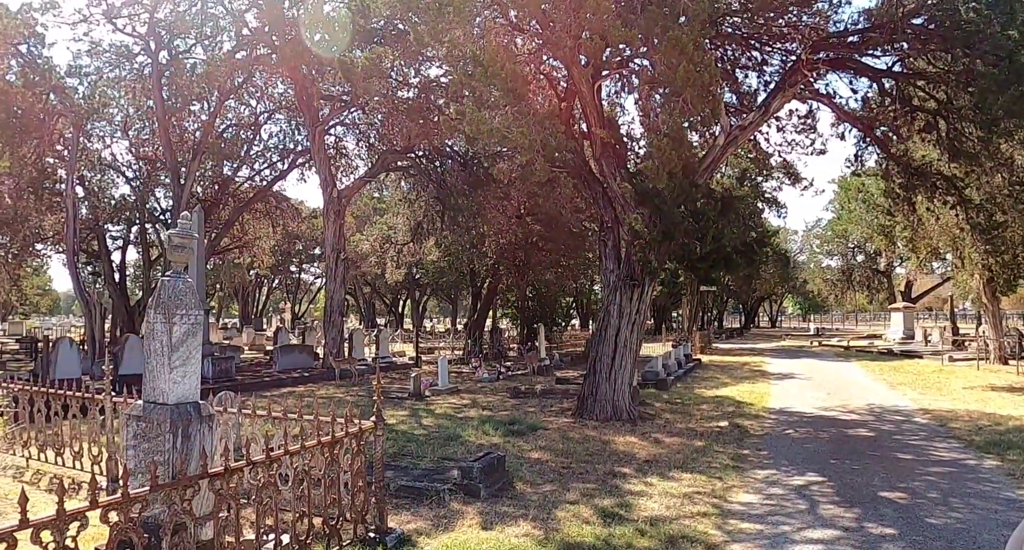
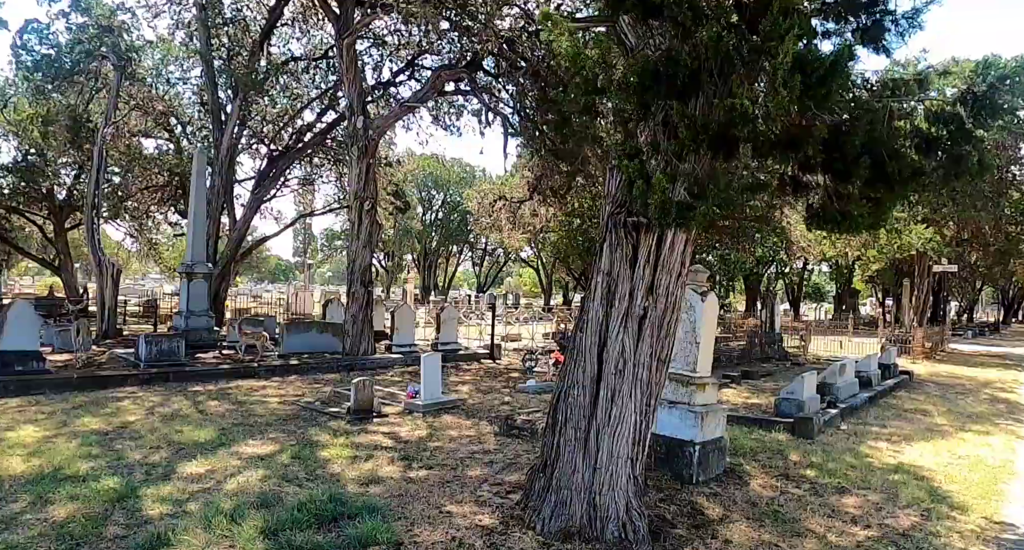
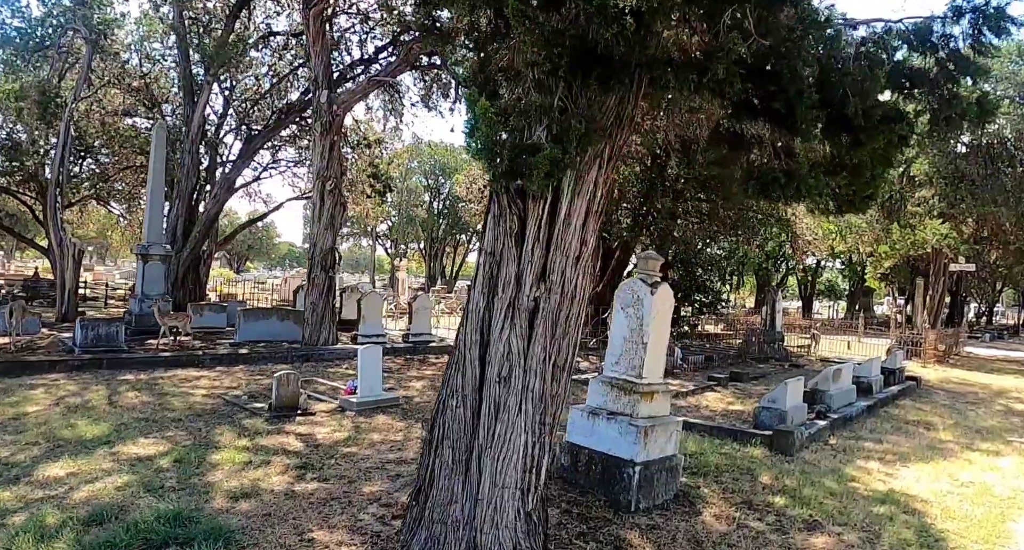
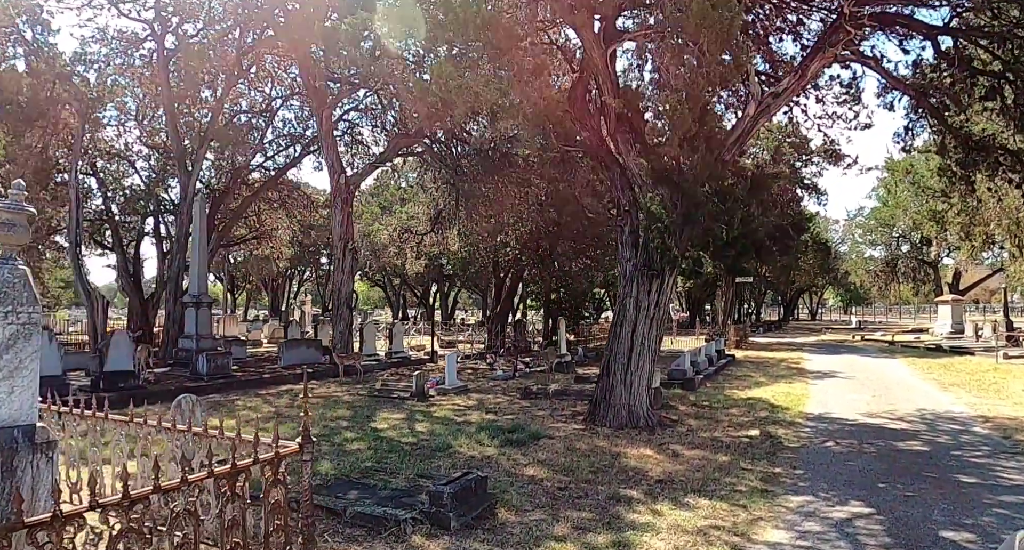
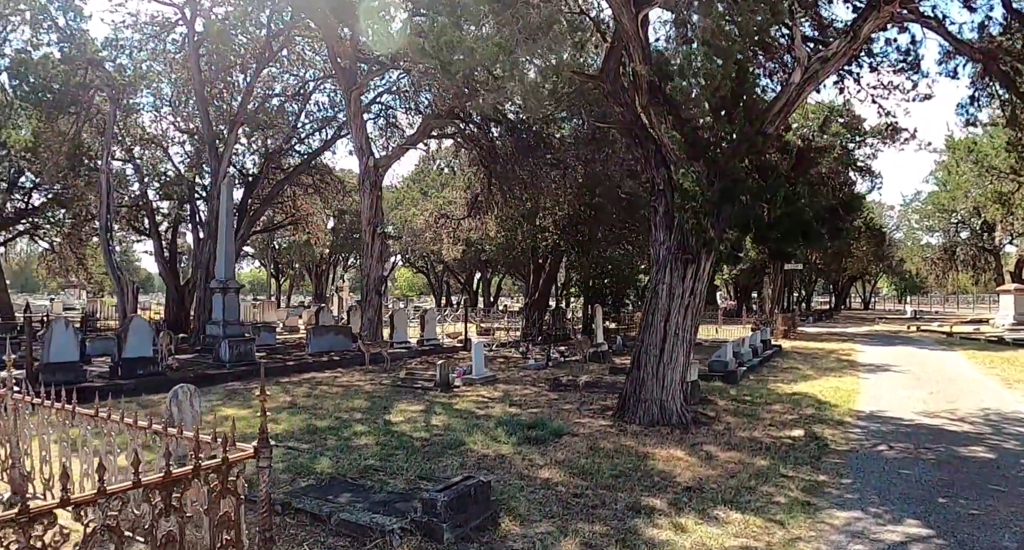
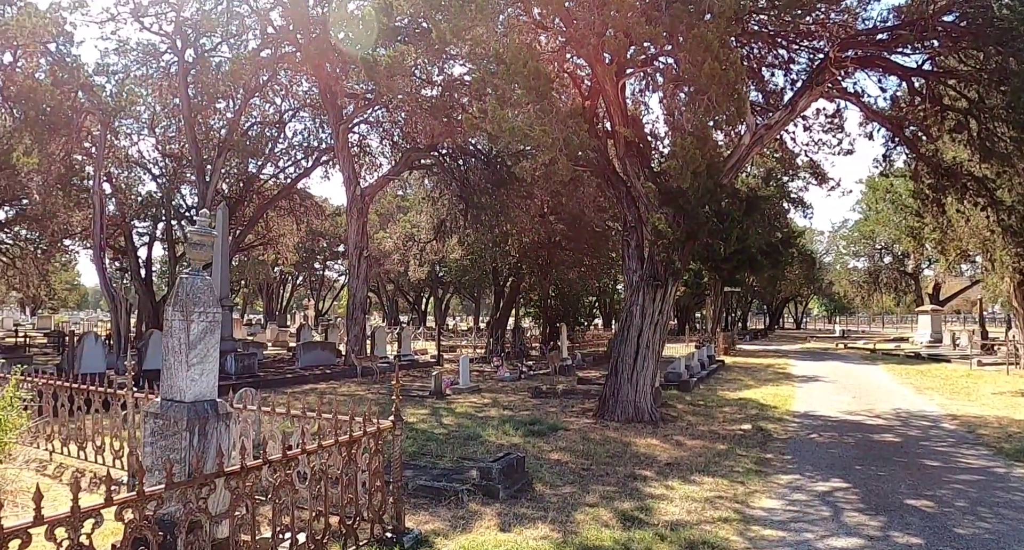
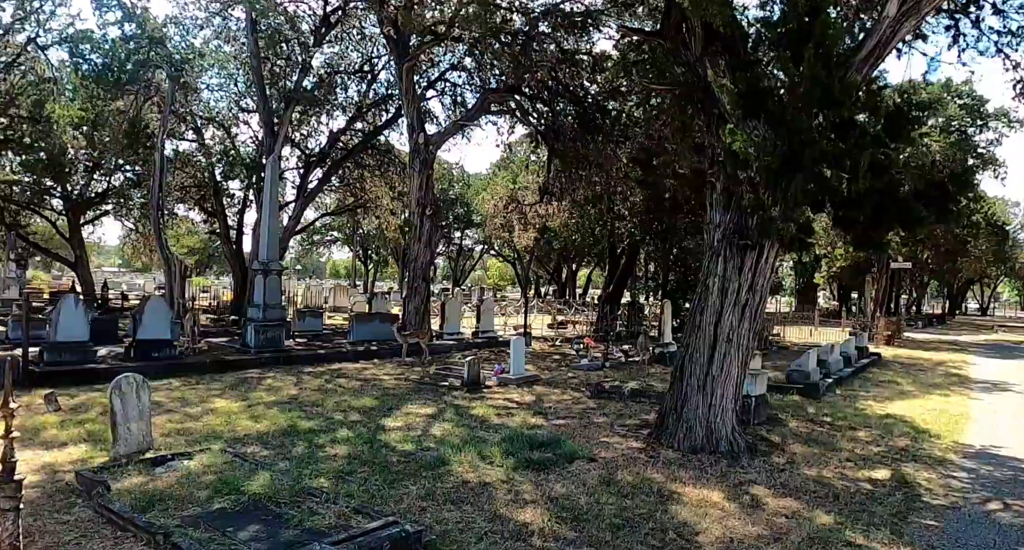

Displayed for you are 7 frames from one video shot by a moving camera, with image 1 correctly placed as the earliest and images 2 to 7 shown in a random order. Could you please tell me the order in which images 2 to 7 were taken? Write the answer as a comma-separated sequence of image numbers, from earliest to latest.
6, 4, 5, 7, 2, 3
